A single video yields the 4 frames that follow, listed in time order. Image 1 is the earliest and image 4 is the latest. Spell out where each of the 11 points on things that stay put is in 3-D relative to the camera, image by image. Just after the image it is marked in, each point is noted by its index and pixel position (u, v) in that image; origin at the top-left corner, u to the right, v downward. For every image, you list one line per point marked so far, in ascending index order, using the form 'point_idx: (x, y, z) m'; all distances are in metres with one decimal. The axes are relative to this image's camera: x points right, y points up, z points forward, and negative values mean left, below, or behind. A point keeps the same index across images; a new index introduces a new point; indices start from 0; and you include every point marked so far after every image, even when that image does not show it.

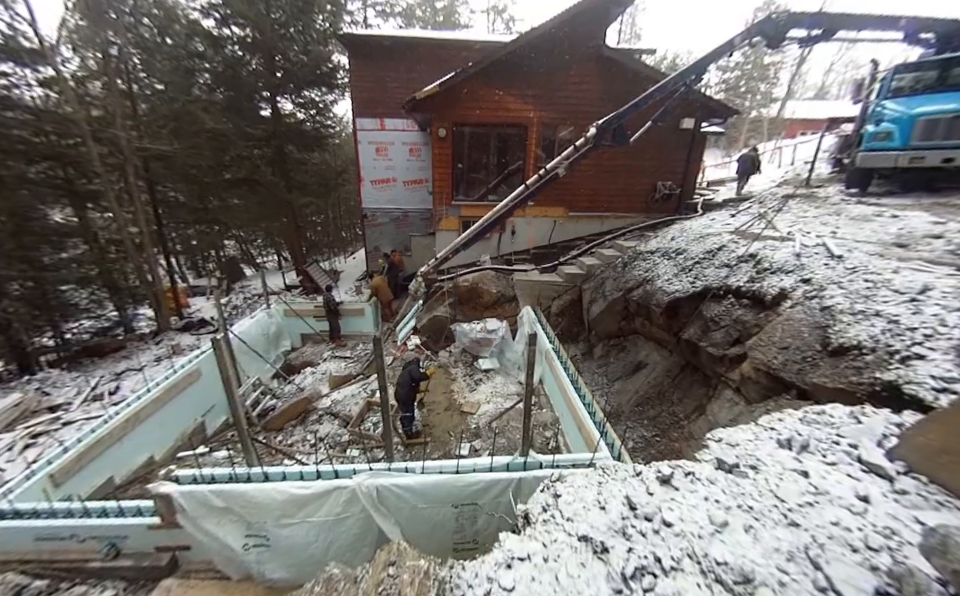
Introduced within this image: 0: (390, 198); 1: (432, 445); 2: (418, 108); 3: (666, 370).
0: (-2.8, +3.1, +10.7) m
1: (-0.8, -2.4, +5.8) m
2: (-1.5, +4.3, +7.9) m
3: (+3.1, -1.2, +5.7) m
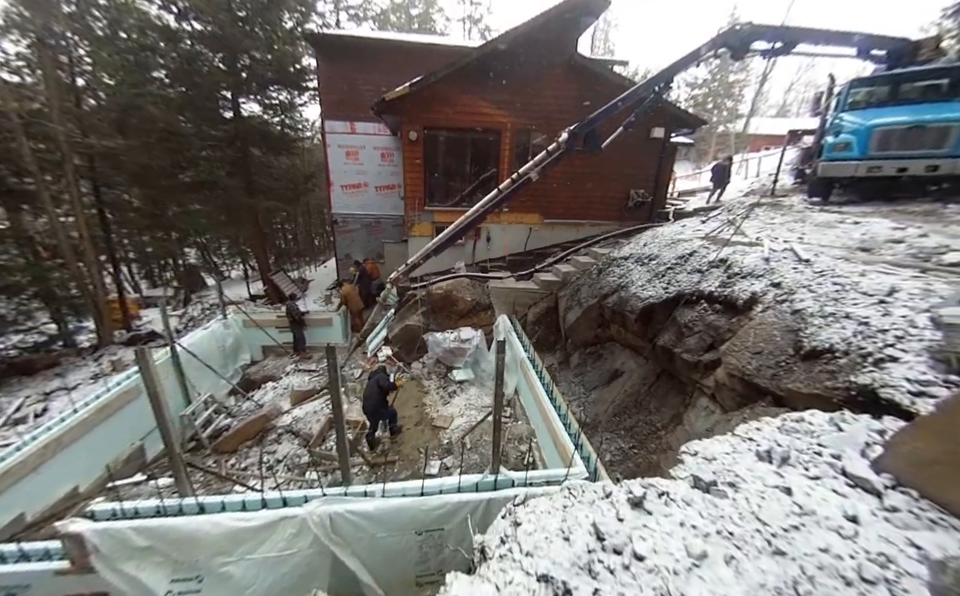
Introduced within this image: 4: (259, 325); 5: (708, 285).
0: (-3.5, +2.8, +10.4) m
1: (-1.2, -2.6, +5.4) m
2: (-2.1, +4.2, +7.7) m
3: (+2.6, -1.3, +5.6) m
4: (-5.7, -0.7, +8.9) m
5: (+3.2, +0.2, +4.9) m
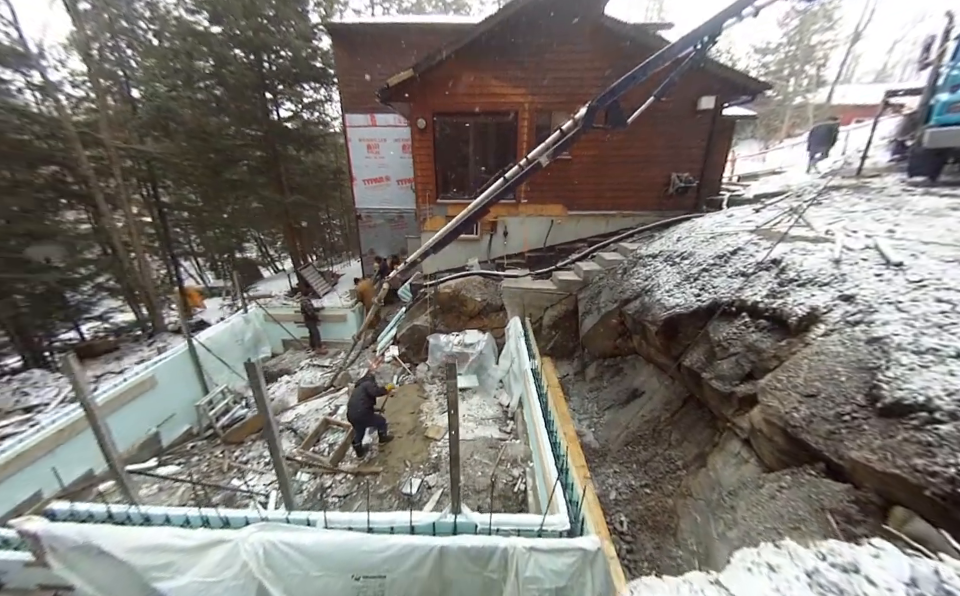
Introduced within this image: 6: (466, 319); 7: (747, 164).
0: (-2.8, +2.9, +10.2) m
1: (-1.4, -2.6, +5.1) m
2: (-1.8, +4.2, +7.3) m
3: (+2.4, -1.4, +4.6) m
4: (-5.3, -0.6, +9.1) m
5: (+2.9, 0.0, +3.7) m
6: (-0.3, -0.5, +7.5) m
7: (+14.6, +7.1, +18.3) m
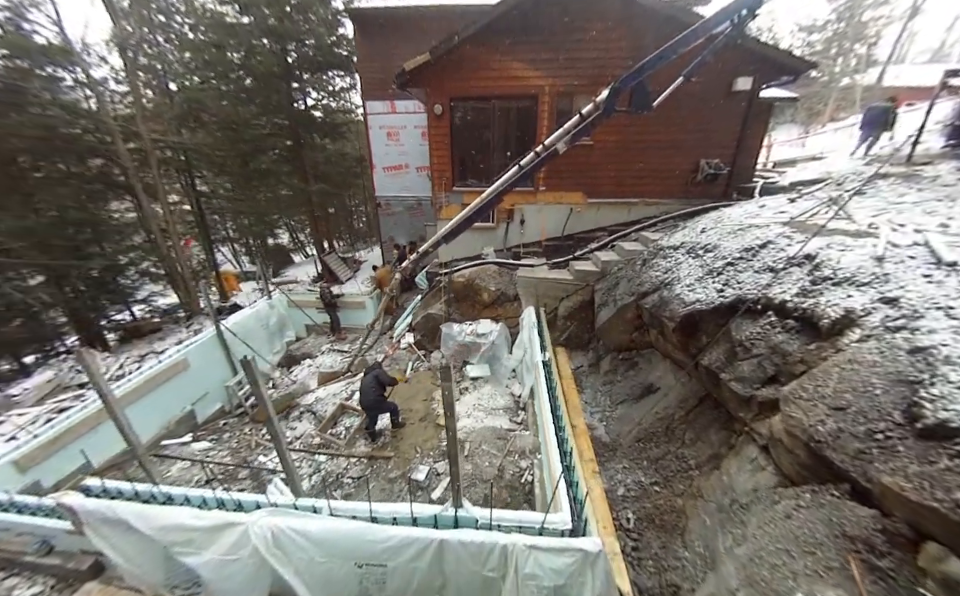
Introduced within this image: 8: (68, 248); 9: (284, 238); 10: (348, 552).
0: (-2.2, +3.3, +10.2) m
1: (-1.3, -2.4, +5.2) m
2: (-1.5, +4.4, +7.2) m
3: (+2.5, -1.3, +4.4) m
4: (-4.8, -0.2, +9.4) m
5: (+3.0, +0.1, +3.5) m
6: (0.0, -0.2, +7.5) m
7: (+15.8, +7.5, +16.9) m
8: (-10.8, +1.3, +9.0) m
9: (-9.6, +2.9, +16.6) m
10: (-1.2, -2.3, +3.2) m
